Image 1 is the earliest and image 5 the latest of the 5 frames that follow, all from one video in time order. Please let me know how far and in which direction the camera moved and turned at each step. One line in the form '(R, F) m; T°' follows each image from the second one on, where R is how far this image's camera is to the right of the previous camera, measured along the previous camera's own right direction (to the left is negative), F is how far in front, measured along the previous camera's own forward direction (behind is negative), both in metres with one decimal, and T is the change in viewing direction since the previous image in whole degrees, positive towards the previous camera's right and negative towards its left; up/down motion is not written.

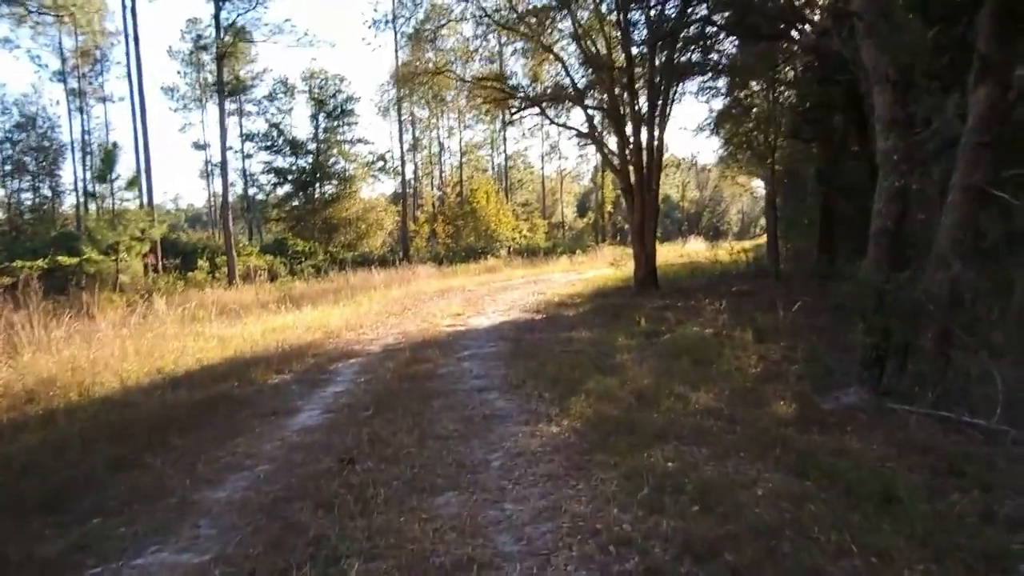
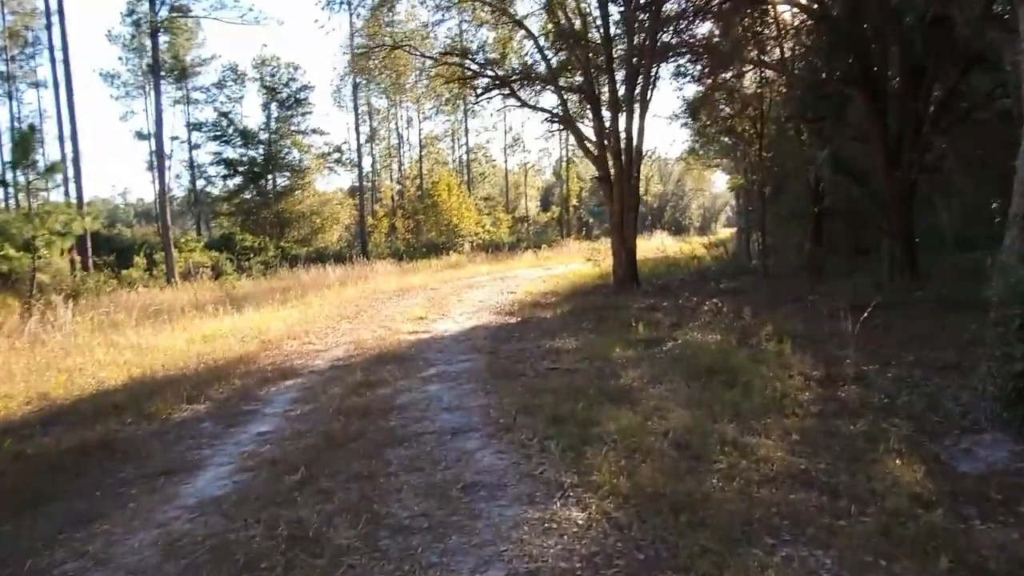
(-0.2, +1.8) m; +3°
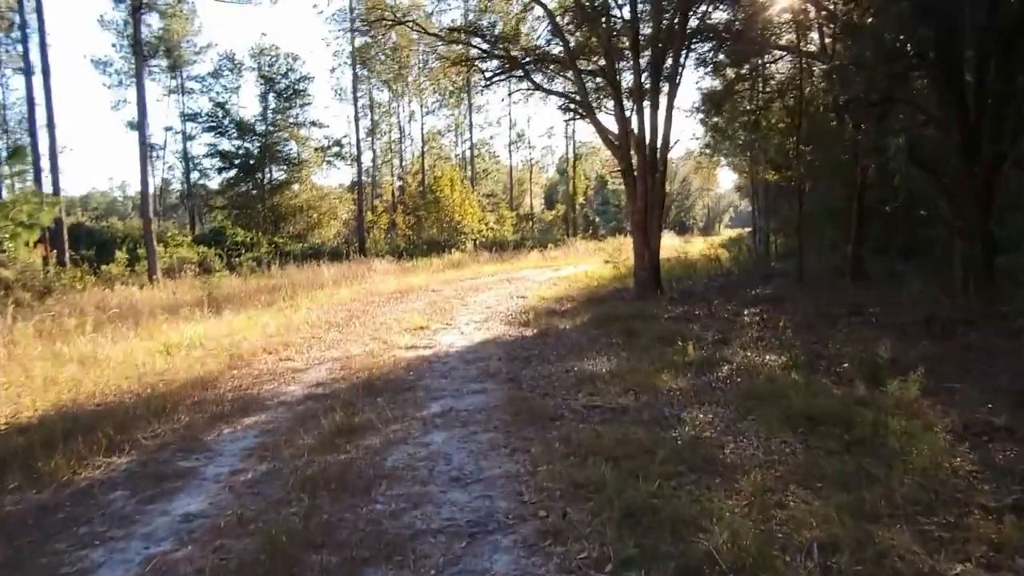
(-0.2, +1.8) m; 0°
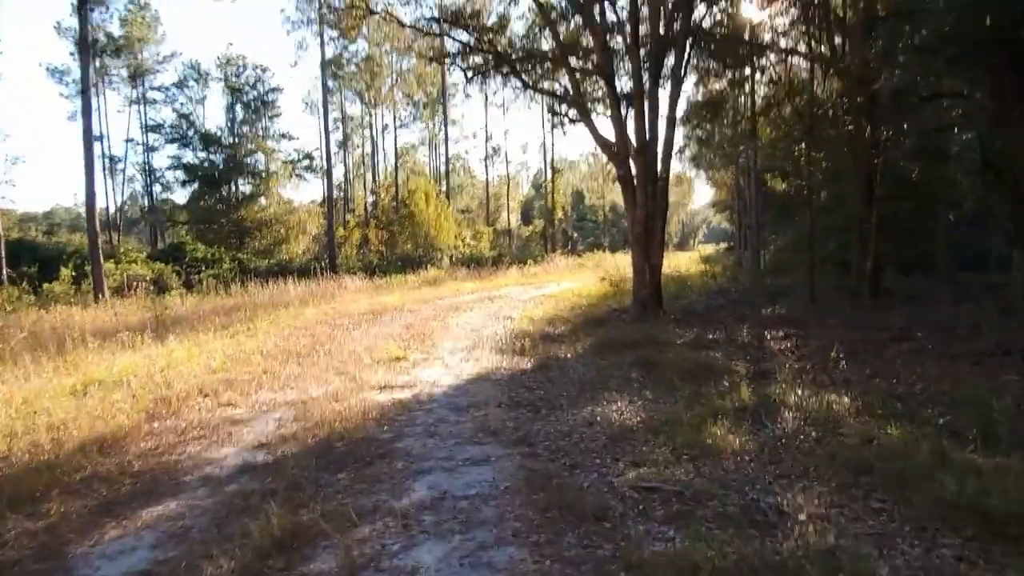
(-0.2, +1.7) m; +2°
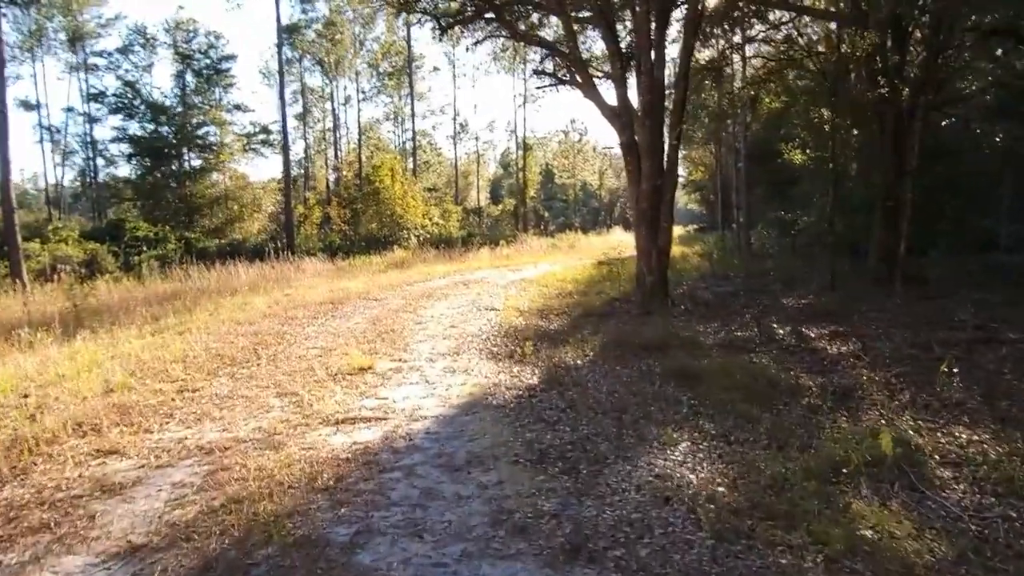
(-0.3, +2.1) m; +3°
